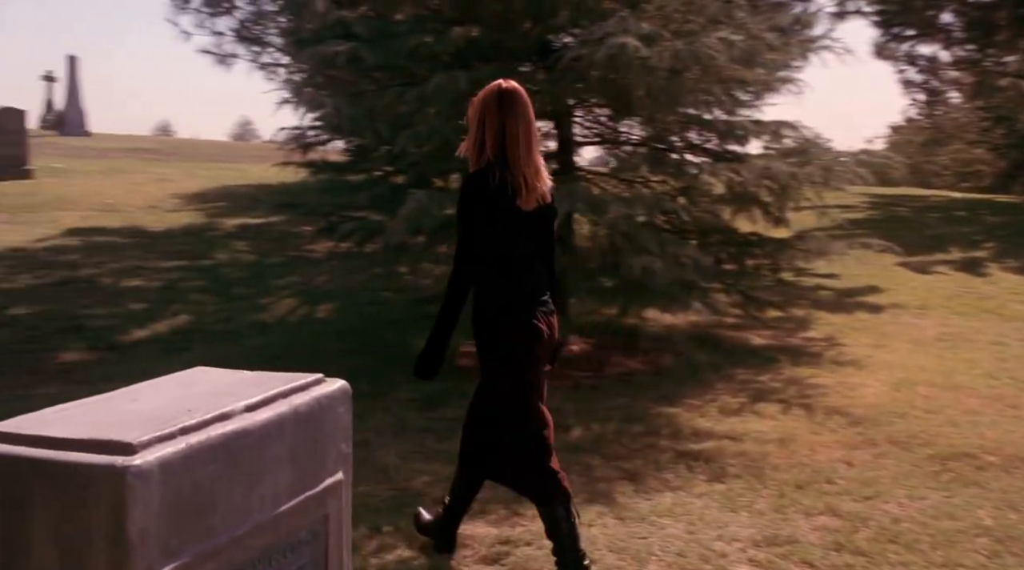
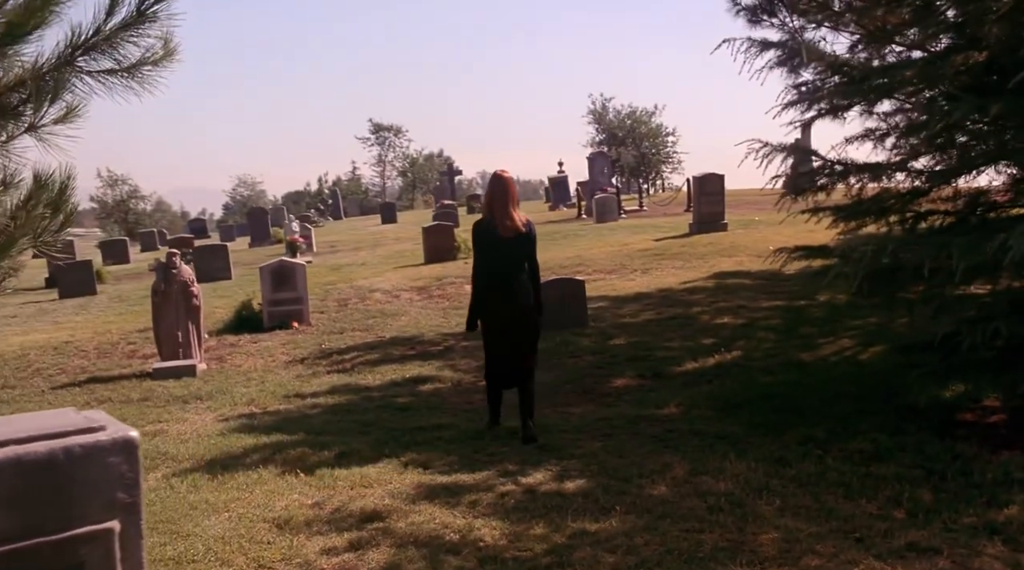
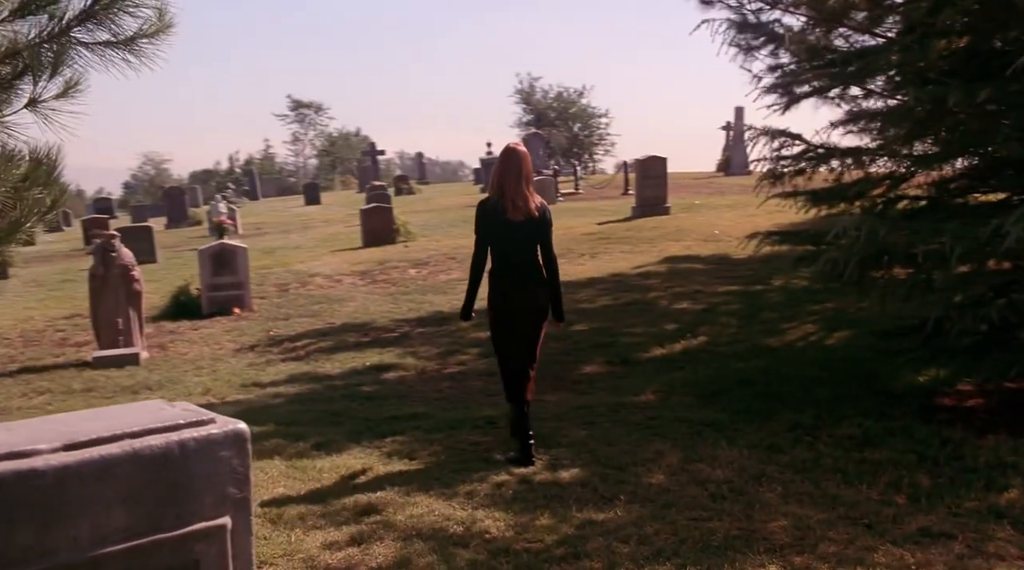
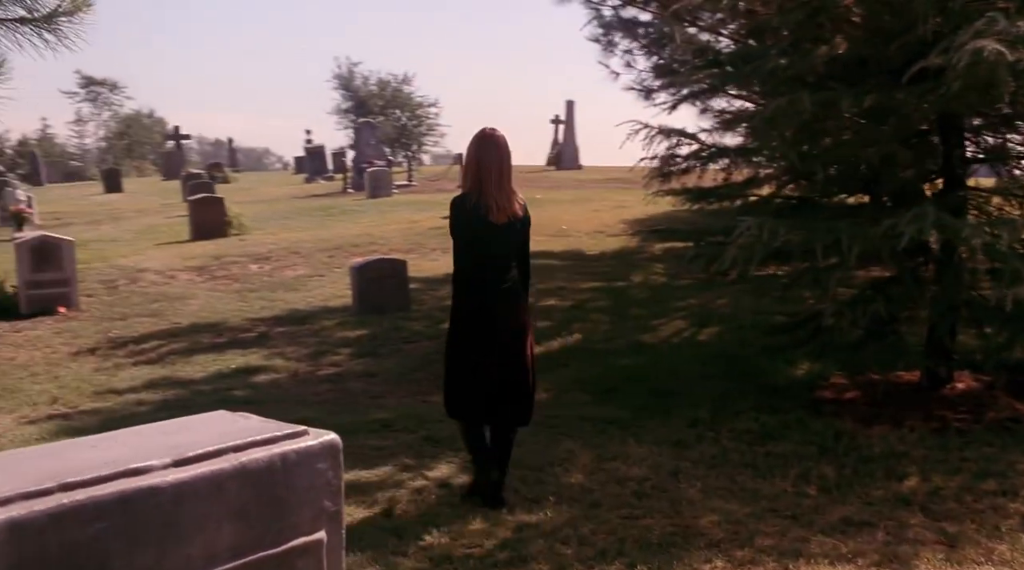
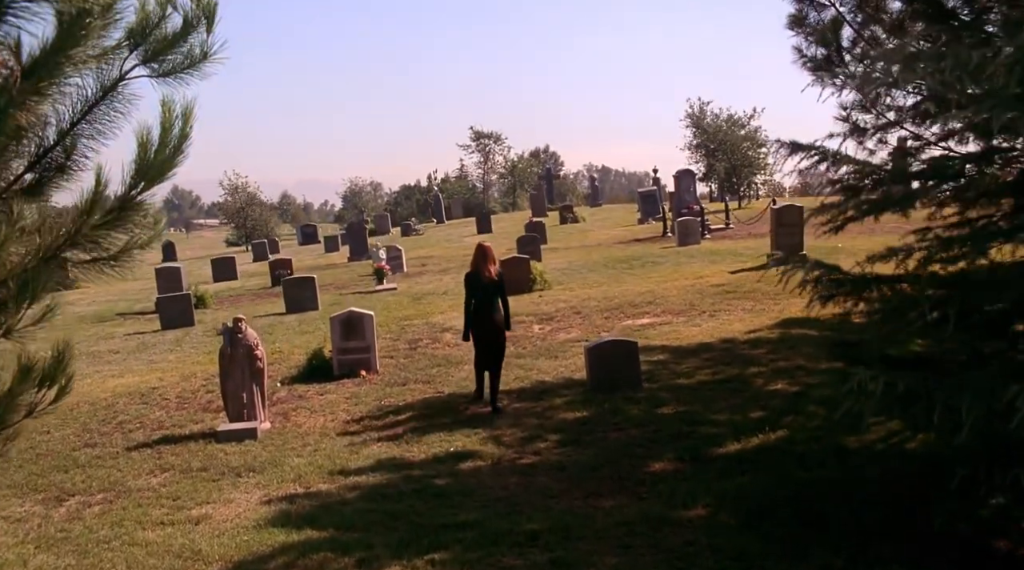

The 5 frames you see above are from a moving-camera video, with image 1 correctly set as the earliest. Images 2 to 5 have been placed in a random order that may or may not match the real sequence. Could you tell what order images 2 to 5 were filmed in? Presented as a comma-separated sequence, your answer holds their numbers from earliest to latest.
4, 3, 2, 5
